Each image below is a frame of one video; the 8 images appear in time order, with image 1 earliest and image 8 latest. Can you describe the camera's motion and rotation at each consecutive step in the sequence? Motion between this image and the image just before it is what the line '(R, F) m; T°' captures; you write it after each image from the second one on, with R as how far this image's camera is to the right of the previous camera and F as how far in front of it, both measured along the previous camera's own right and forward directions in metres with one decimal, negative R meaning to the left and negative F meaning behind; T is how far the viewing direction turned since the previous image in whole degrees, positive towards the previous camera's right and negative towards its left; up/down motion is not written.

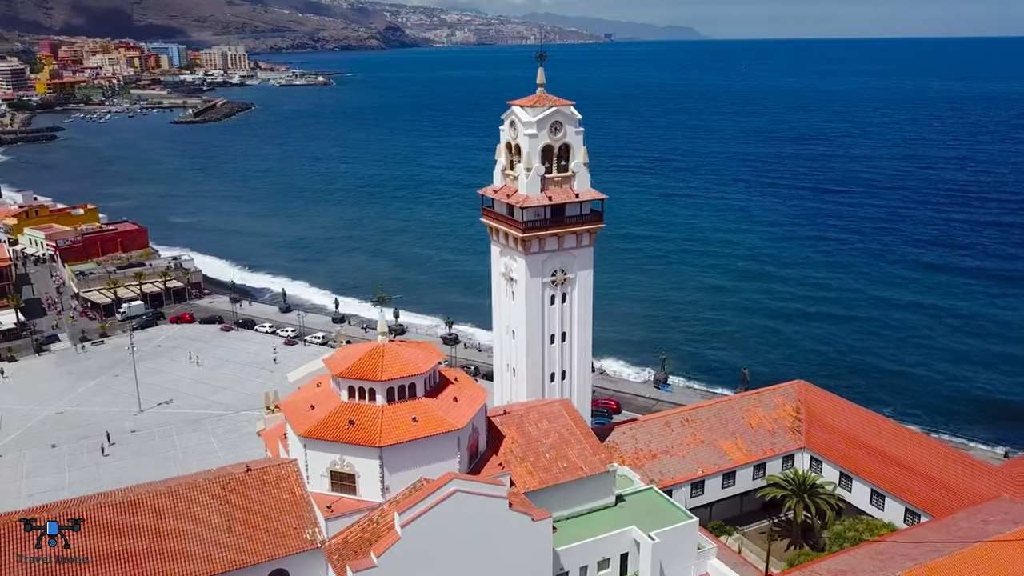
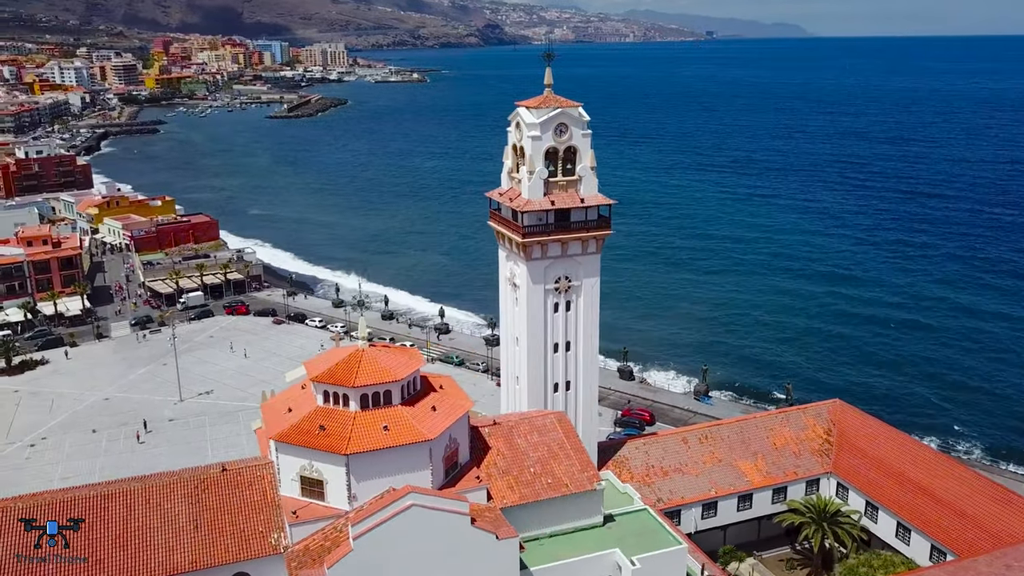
(+3.4, +1.1) m; -6°
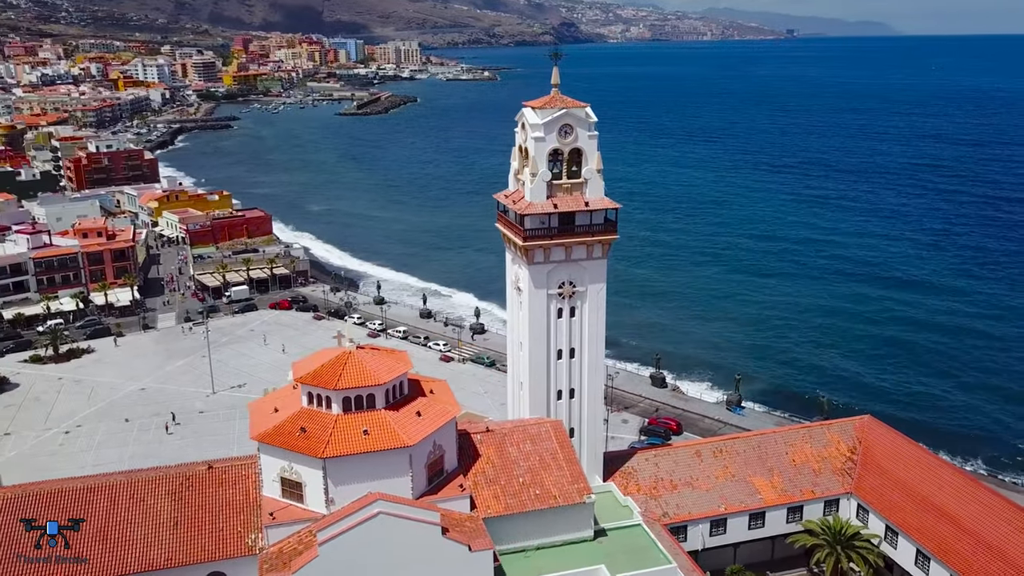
(+2.5, +0.8) m; -5°
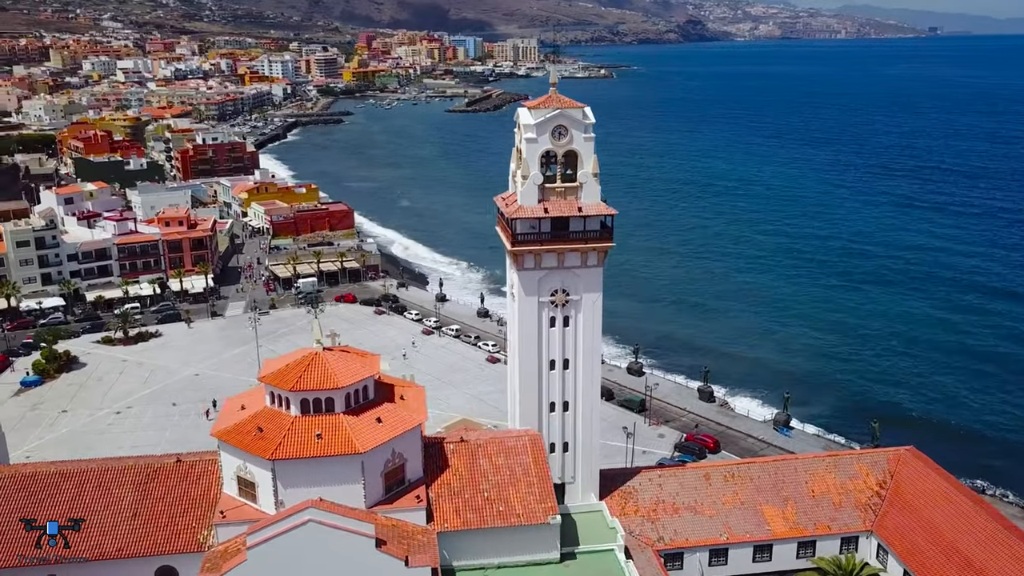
(+4.3, +1.4) m; -8°
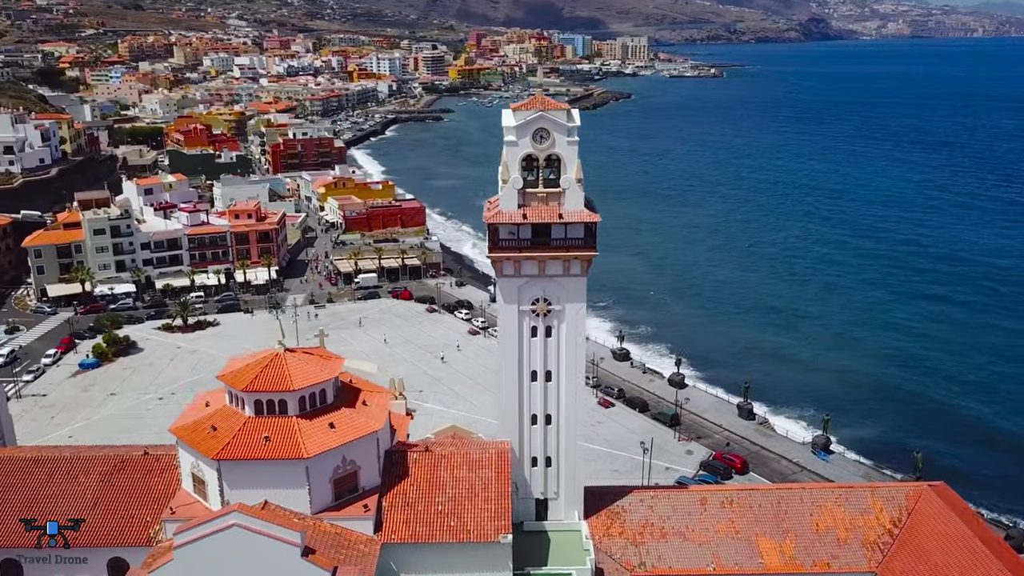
(+4.2, +1.2) m; -7°
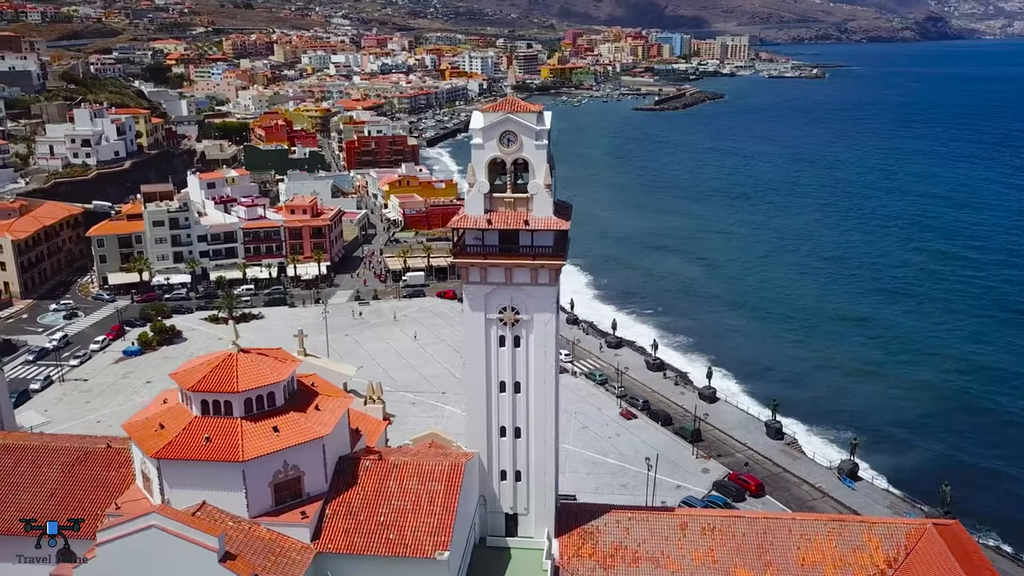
(+4.1, +1.2) m; -6°
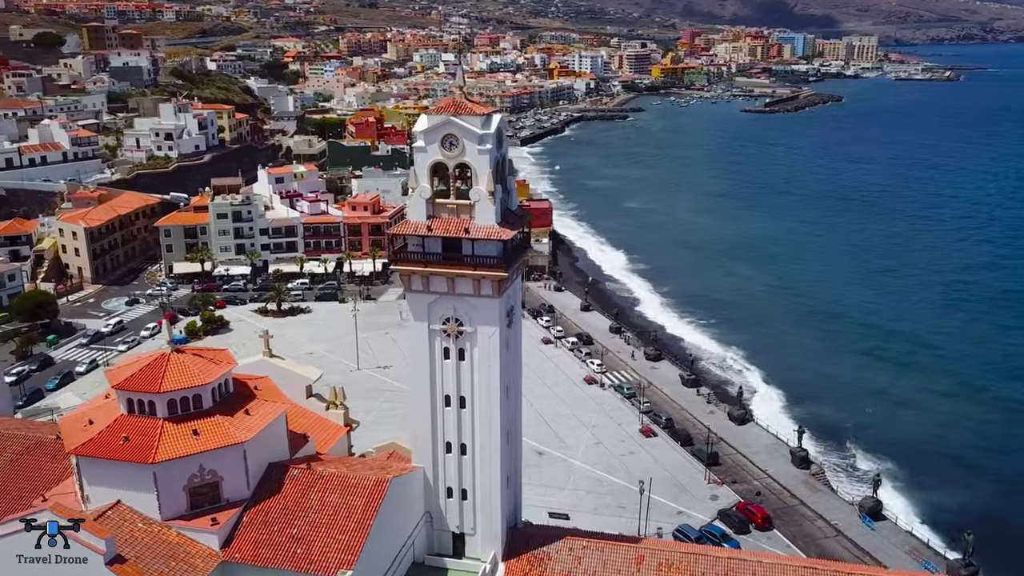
(+5.2, +1.7) m; -7°
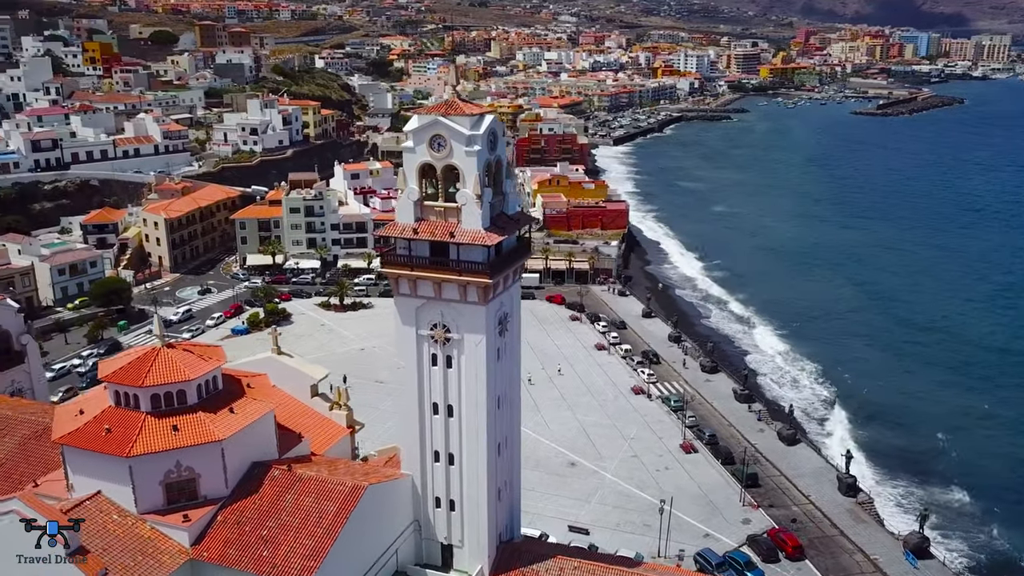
(+3.4, +1.2) m; -7°
